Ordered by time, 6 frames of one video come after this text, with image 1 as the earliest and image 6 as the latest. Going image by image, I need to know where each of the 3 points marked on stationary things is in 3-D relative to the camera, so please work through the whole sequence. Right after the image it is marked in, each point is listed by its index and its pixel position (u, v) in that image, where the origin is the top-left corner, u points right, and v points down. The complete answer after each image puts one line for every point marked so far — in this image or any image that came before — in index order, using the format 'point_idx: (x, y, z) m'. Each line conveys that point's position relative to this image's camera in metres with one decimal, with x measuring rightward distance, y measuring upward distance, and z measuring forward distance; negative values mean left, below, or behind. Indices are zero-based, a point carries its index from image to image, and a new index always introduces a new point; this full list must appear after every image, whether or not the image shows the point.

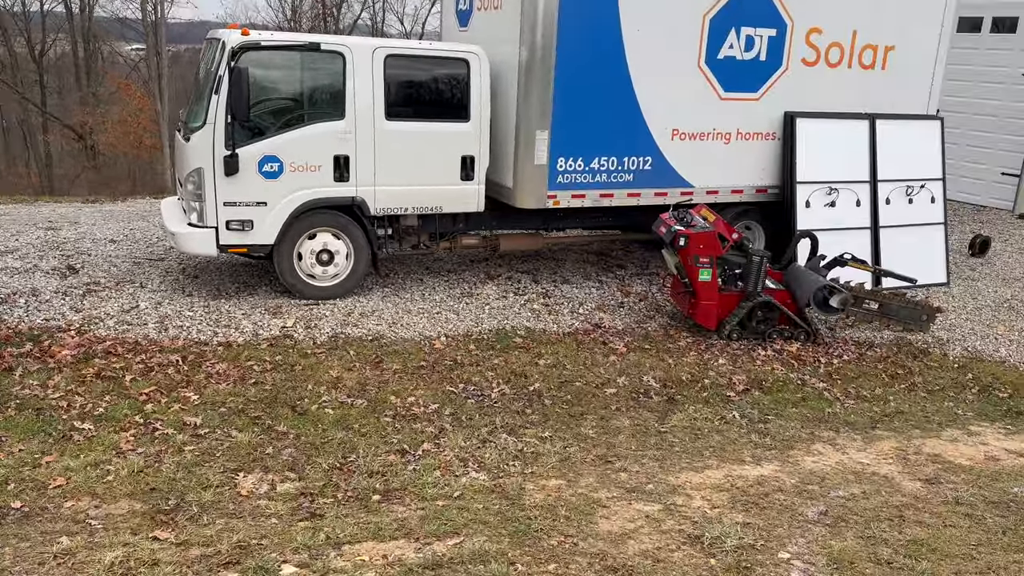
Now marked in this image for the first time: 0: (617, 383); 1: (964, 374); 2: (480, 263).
0: (+0.9, -0.8, +7.0) m
1: (+4.3, -0.8, +7.7) m
2: (-0.4, +0.3, +9.9) m
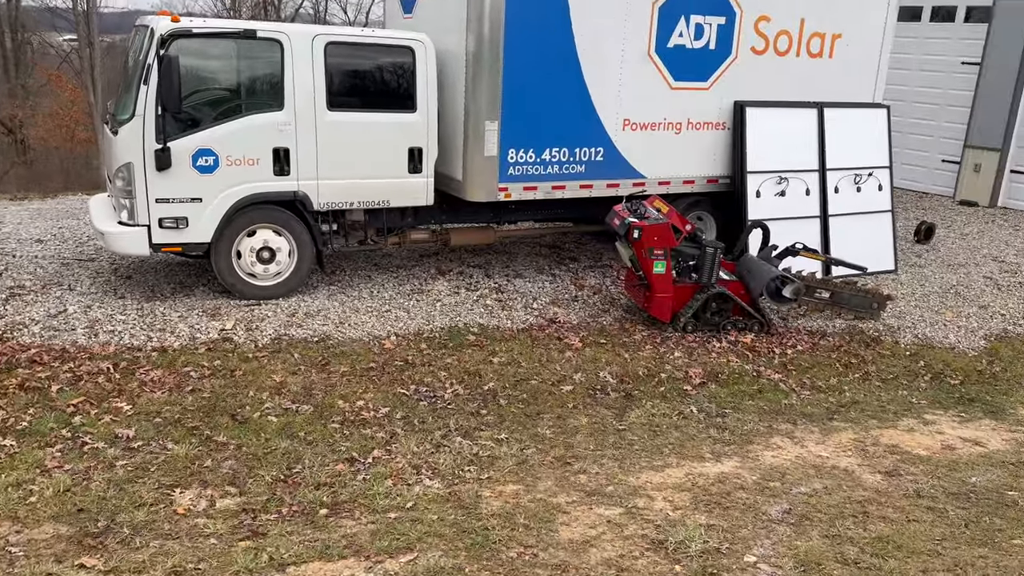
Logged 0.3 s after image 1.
0: (+0.5, -0.8, +6.8) m
1: (+3.9, -0.7, +7.7) m
2: (-1.0, +0.4, +9.6) m
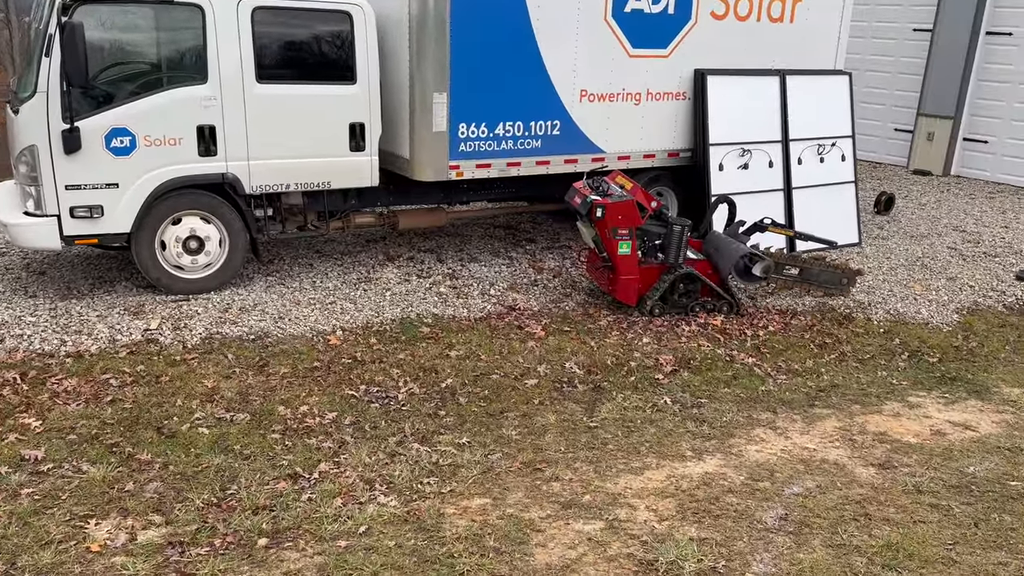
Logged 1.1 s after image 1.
0: (+0.2, -0.7, +6.3) m
1: (+3.5, -0.5, +7.4) m
2: (-1.5, +0.5, +9.0) m
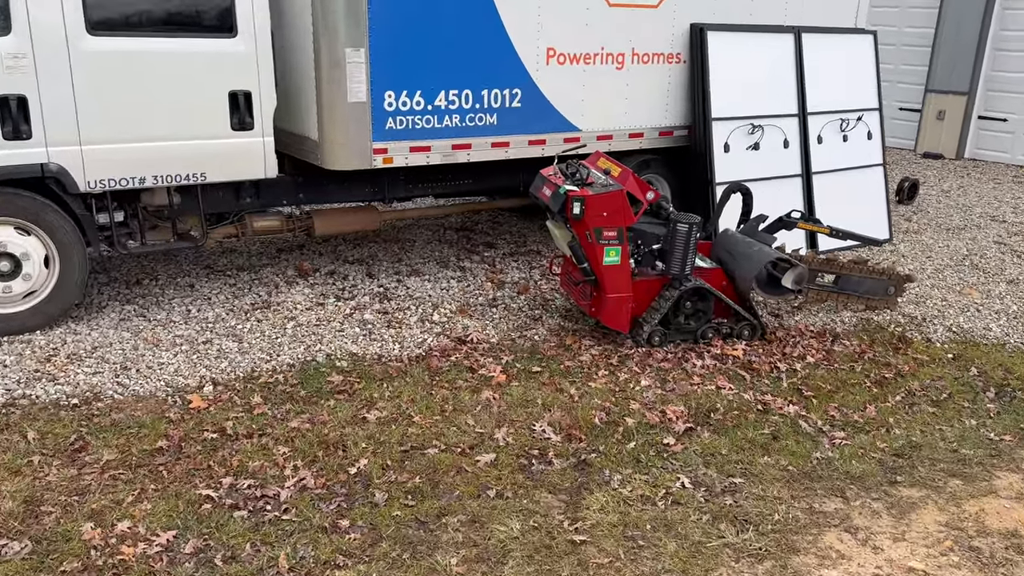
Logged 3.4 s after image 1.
0: (-0.1, -0.8, +4.3) m
1: (+3.2, -0.6, +5.5) m
2: (-1.9, +0.3, +7.0) m
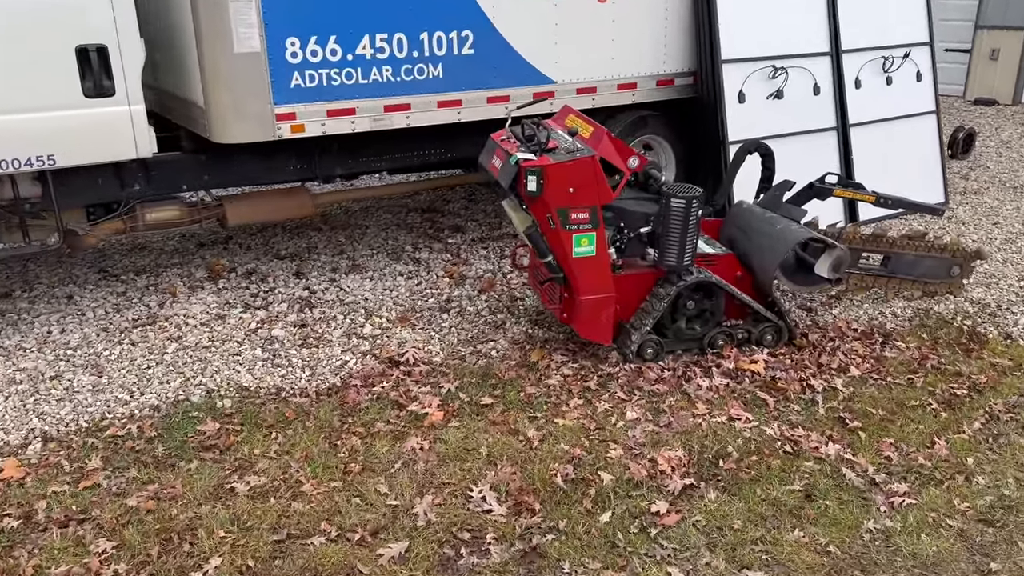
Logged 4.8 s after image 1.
0: (-0.4, -0.9, +3.1) m
1: (+2.9, -0.5, +4.2) m
2: (-2.2, +0.3, +5.7) m
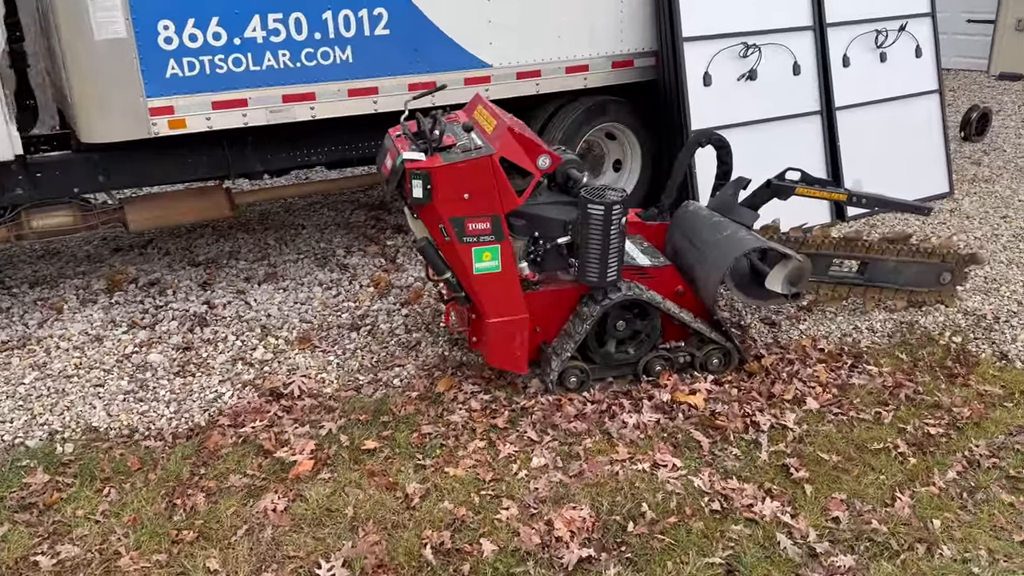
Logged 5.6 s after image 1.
0: (-0.9, -1.0, +2.6) m
1: (+2.4, -0.6, +3.5) m
2: (-2.6, +0.2, +5.2) m
